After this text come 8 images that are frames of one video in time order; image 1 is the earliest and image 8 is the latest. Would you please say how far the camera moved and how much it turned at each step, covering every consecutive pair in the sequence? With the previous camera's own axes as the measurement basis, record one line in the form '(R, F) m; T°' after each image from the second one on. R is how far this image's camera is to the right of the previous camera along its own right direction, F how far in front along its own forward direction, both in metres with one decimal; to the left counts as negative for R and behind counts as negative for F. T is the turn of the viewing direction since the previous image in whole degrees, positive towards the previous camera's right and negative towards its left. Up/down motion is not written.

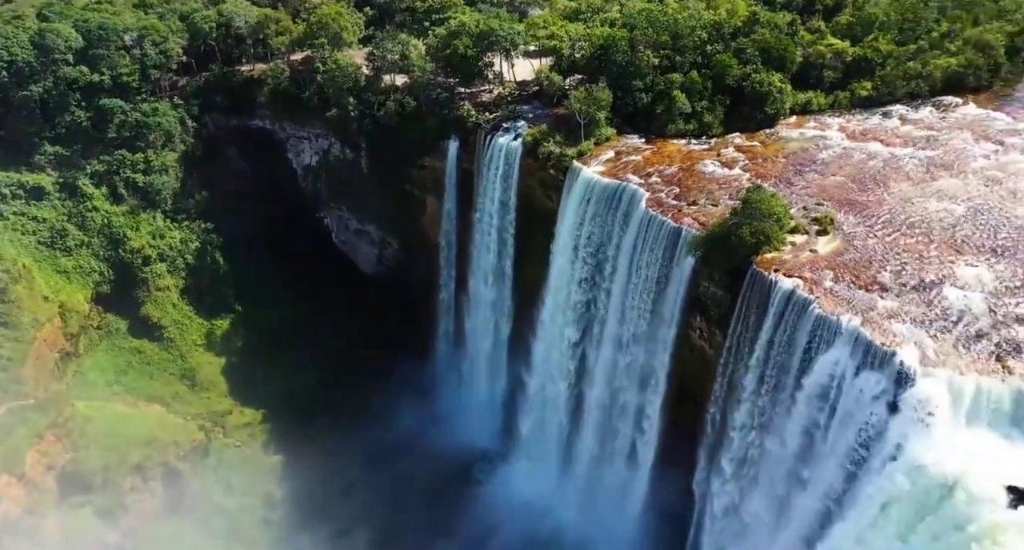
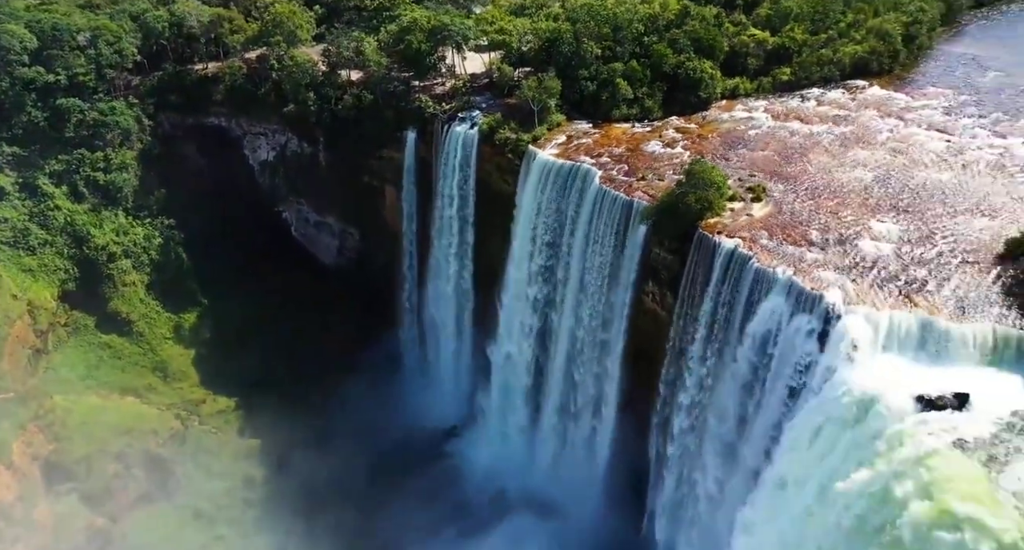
(-1.3, -2.2) m; +5°
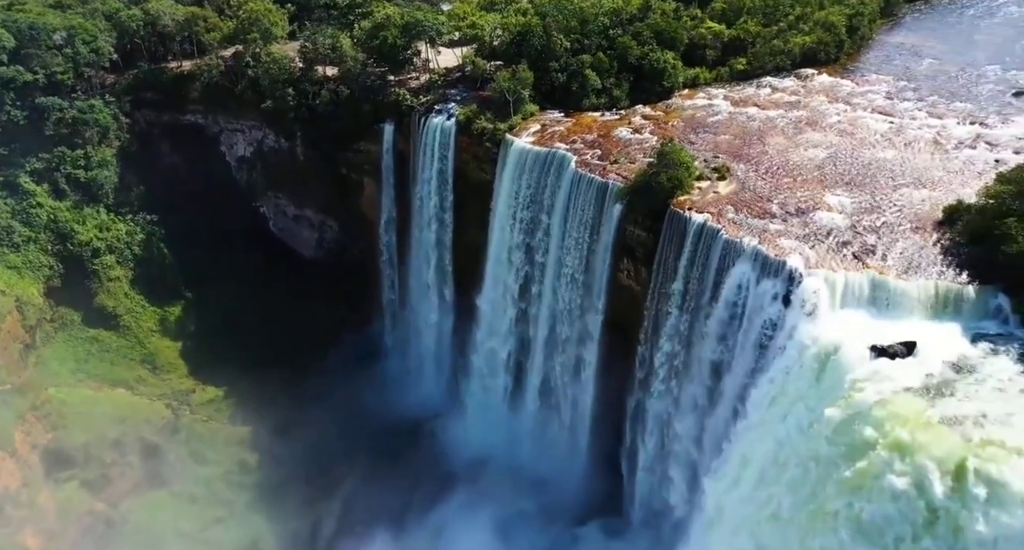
(-1.0, -1.7) m; +3°
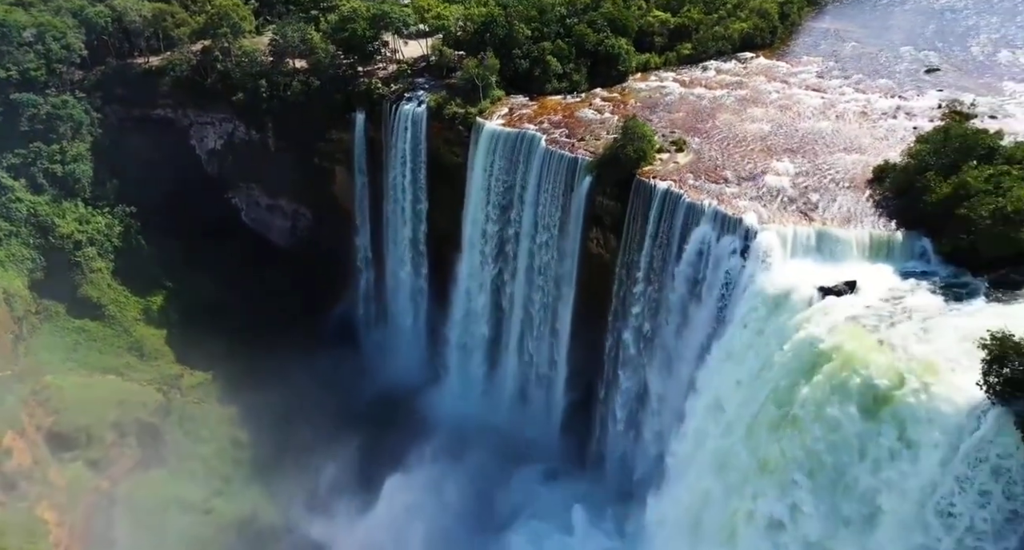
(-1.6, -2.4) m; +4°
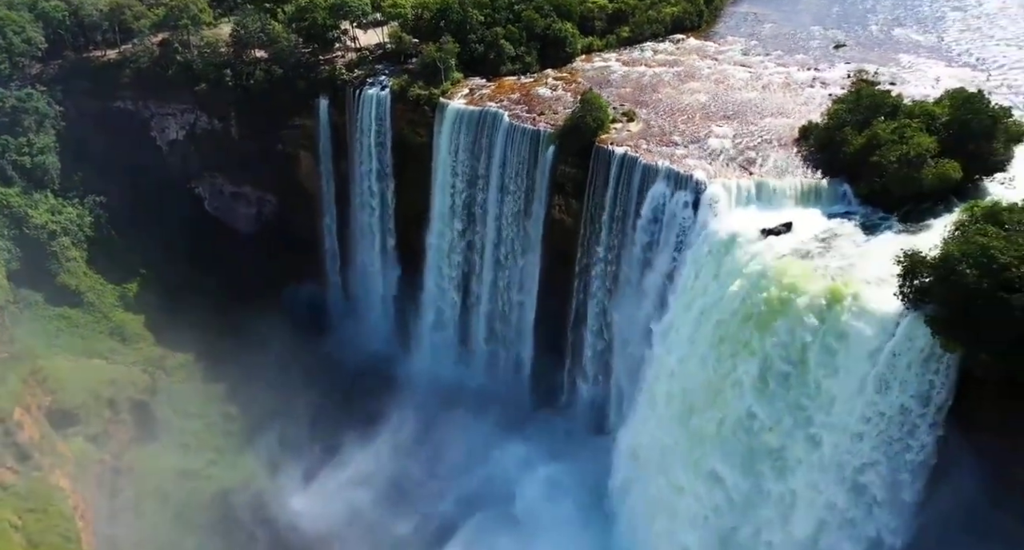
(-2.1, -2.9) m; +6°
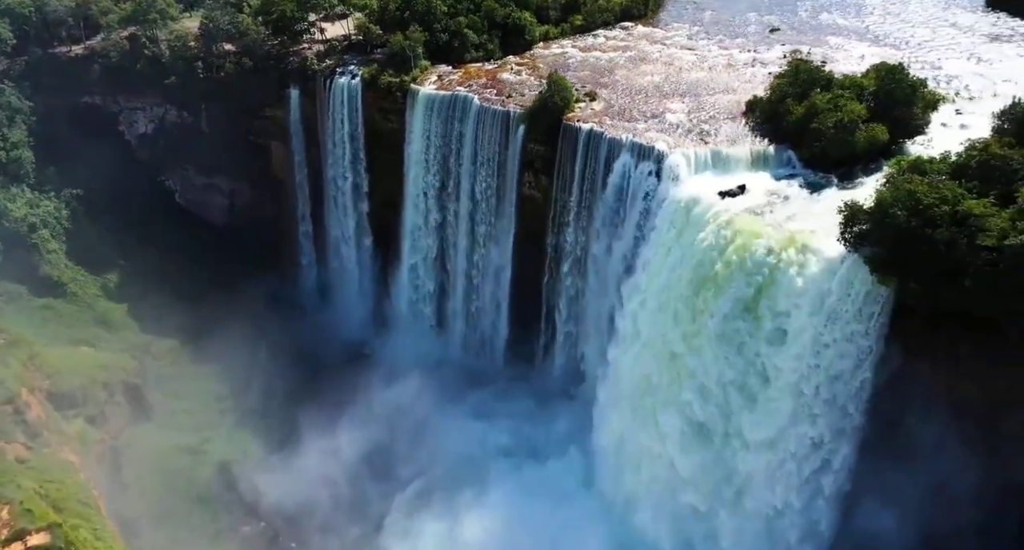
(-1.7, -2.4) m; +4°
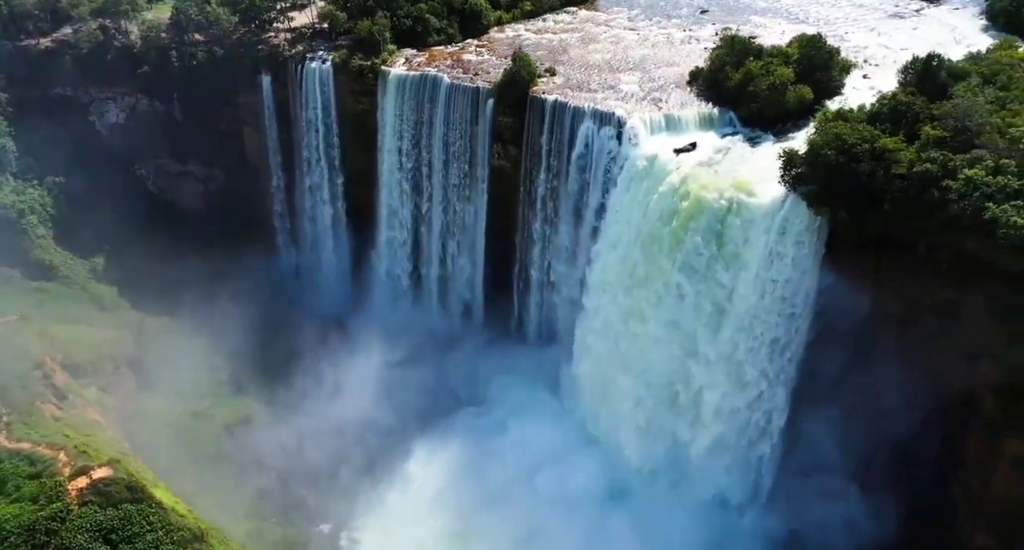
(-2.6, -3.5) m; +6°
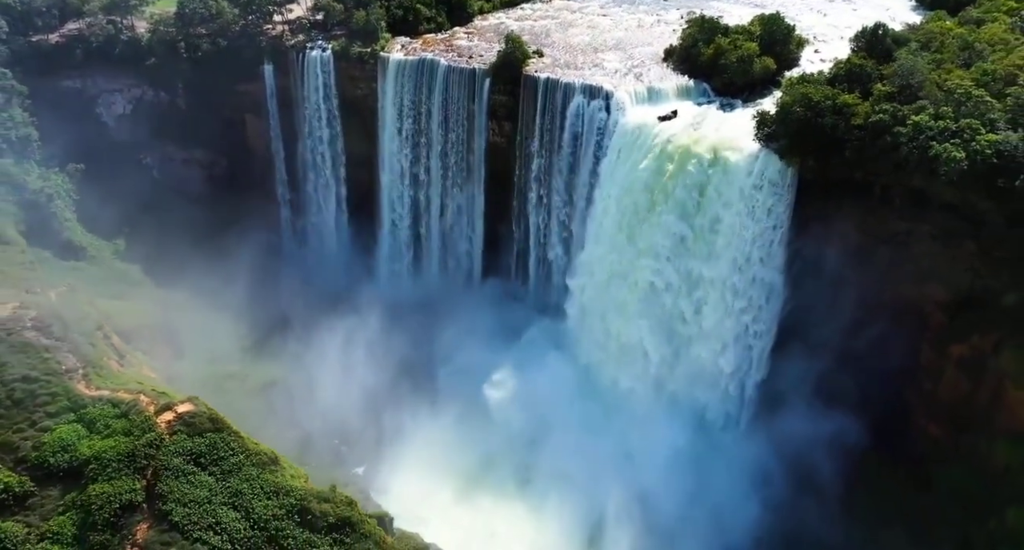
(-3.0, -3.9) m; +4°
